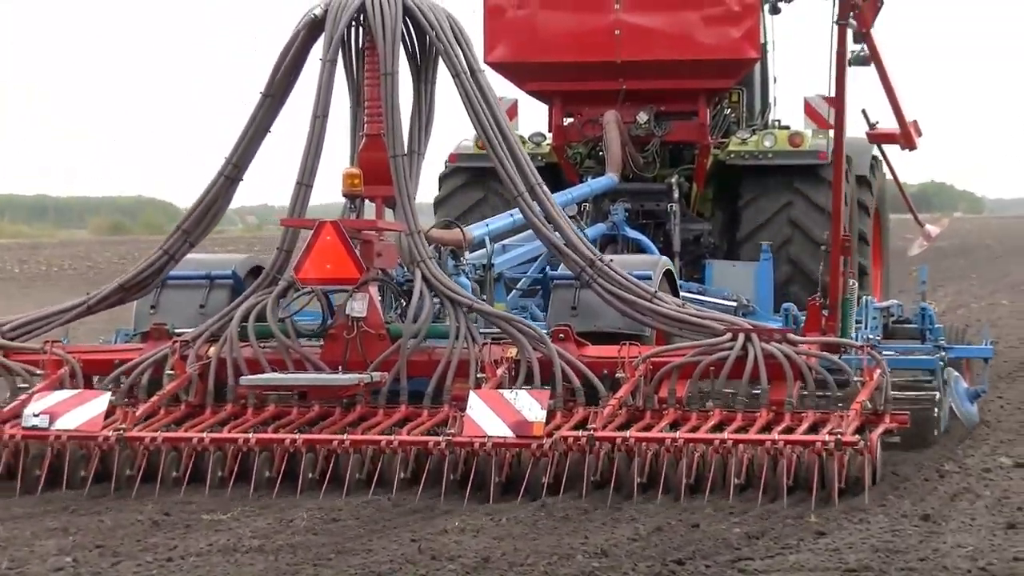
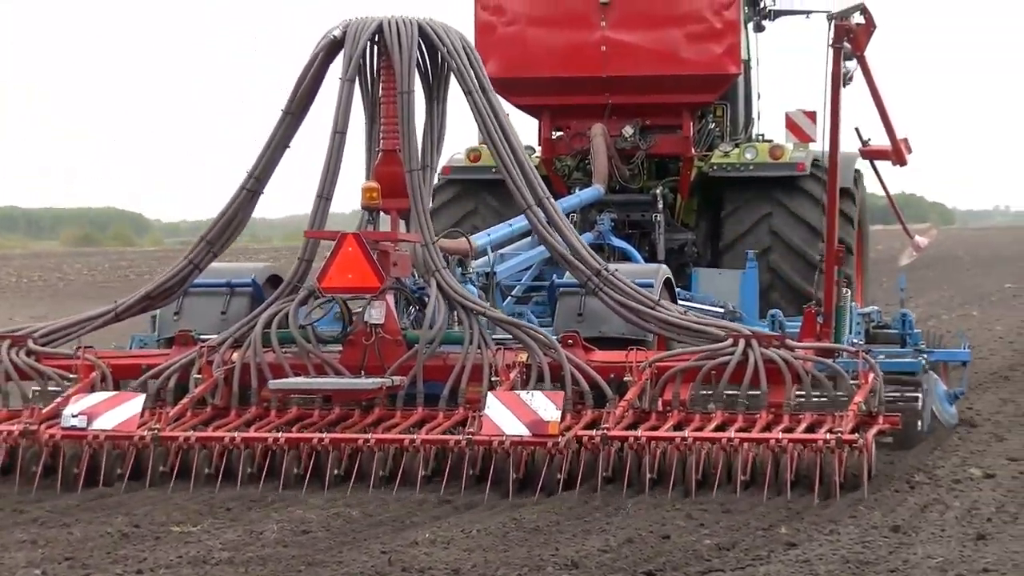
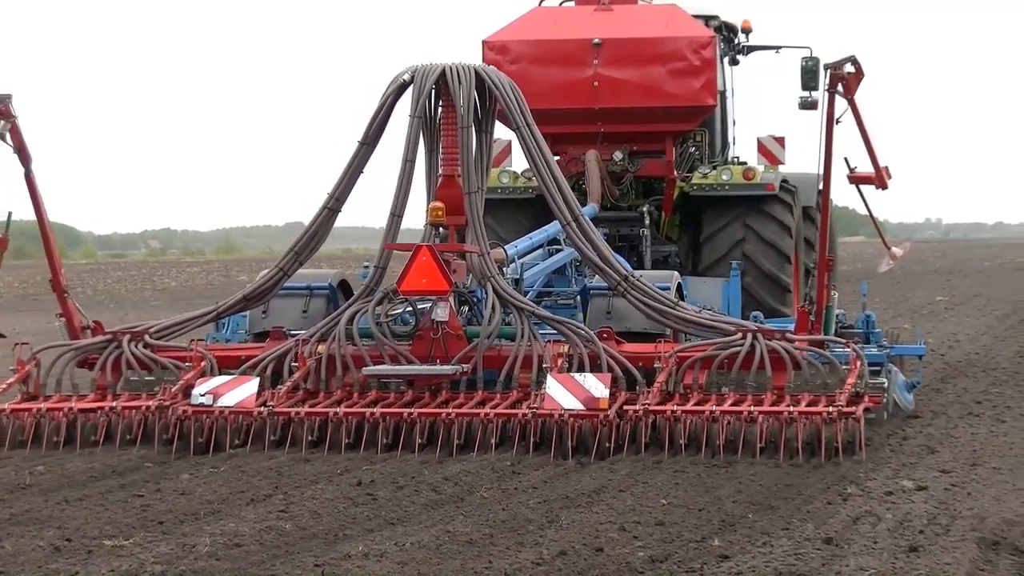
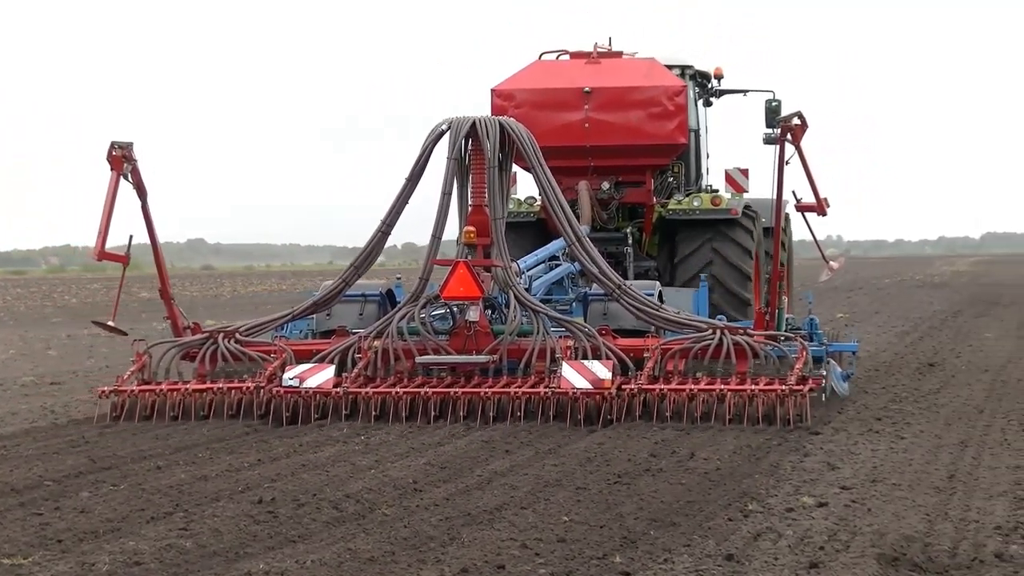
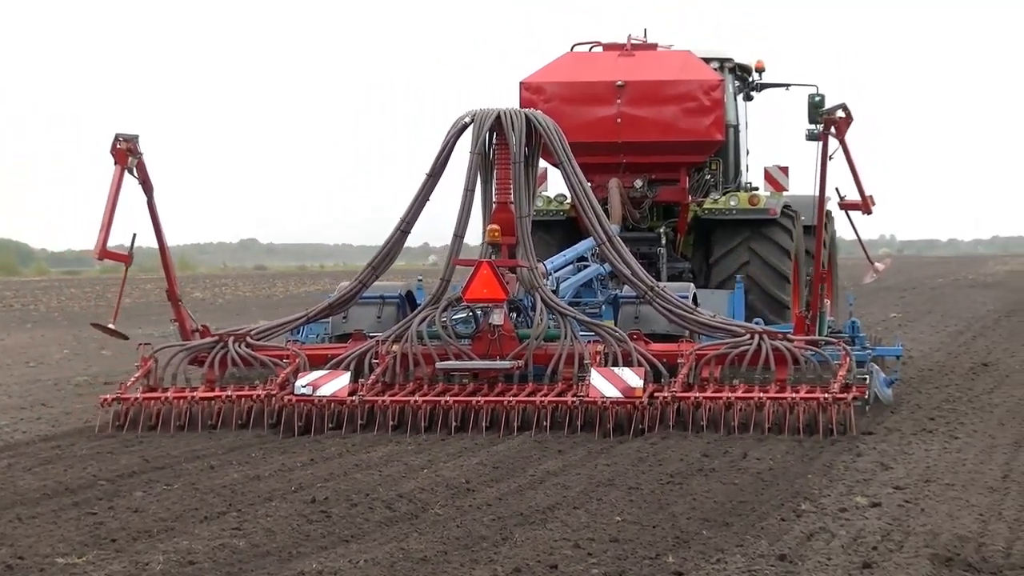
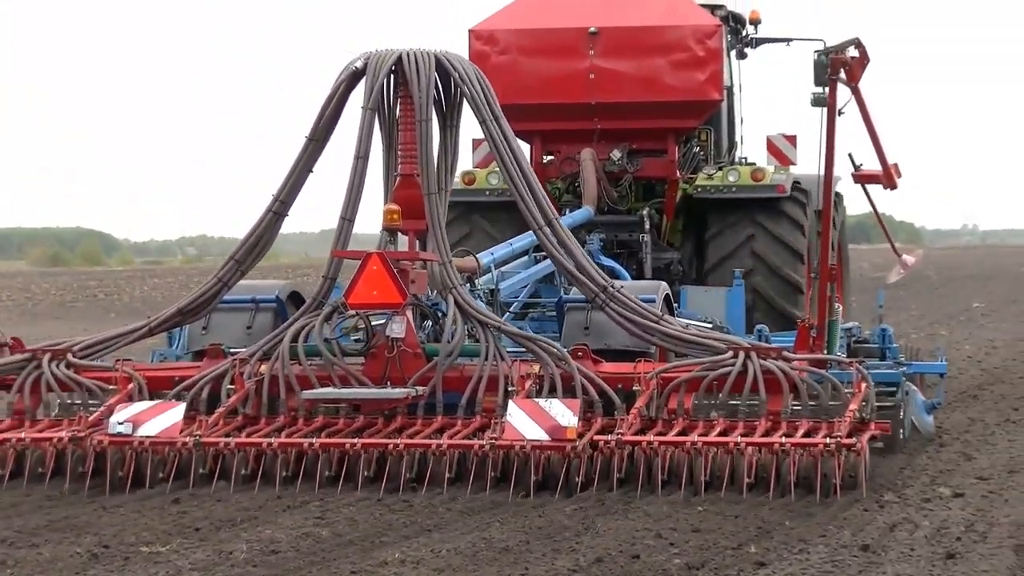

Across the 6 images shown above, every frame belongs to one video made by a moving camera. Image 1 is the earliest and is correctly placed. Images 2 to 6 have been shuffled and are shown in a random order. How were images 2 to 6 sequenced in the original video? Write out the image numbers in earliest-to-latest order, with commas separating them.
2, 6, 3, 5, 4
